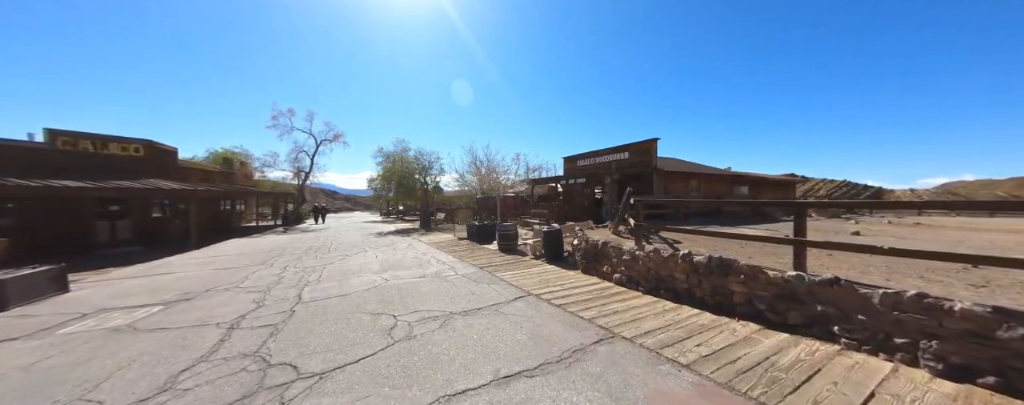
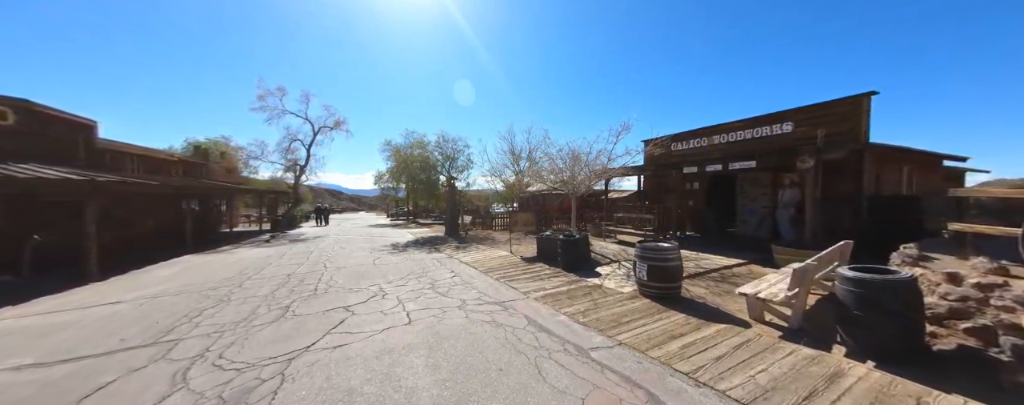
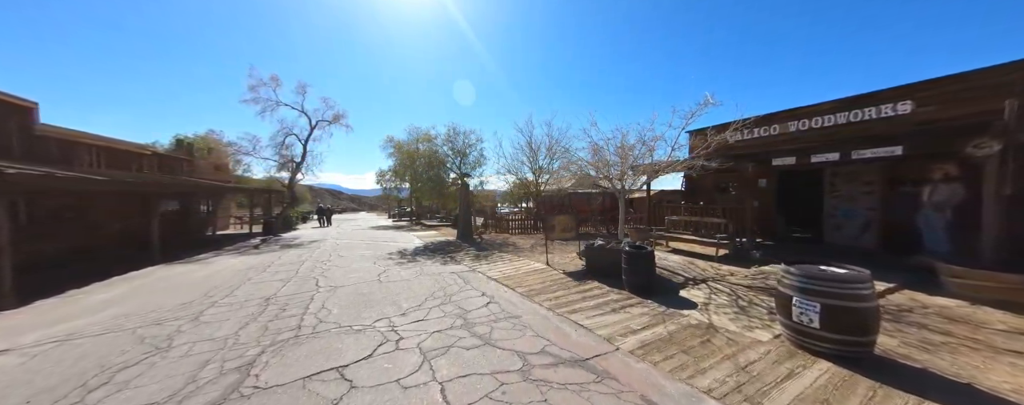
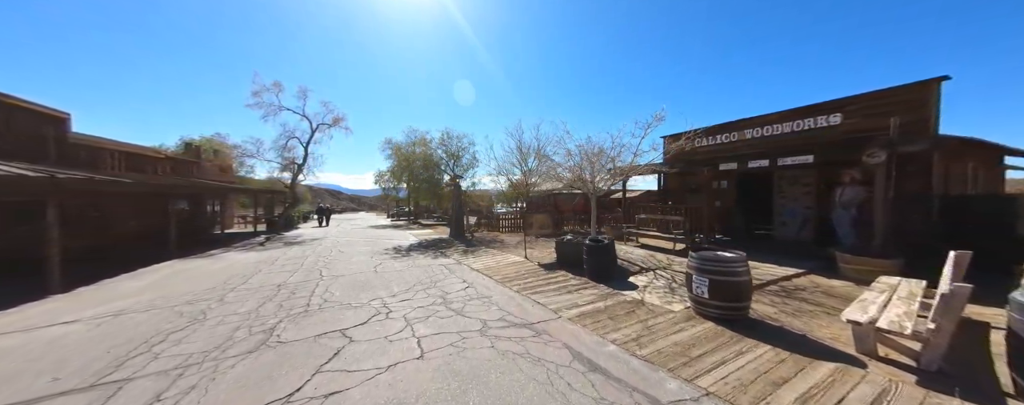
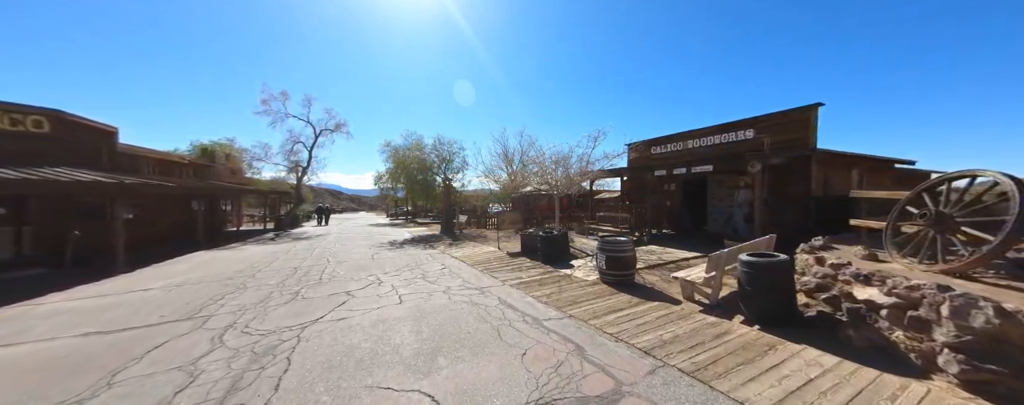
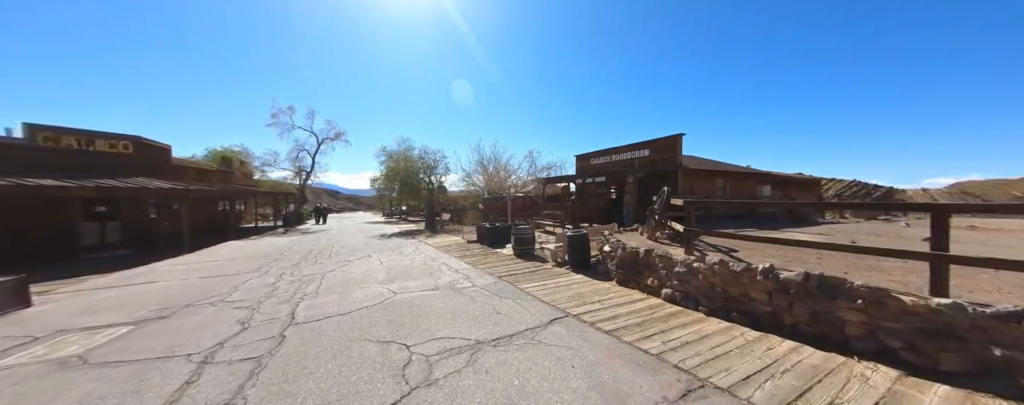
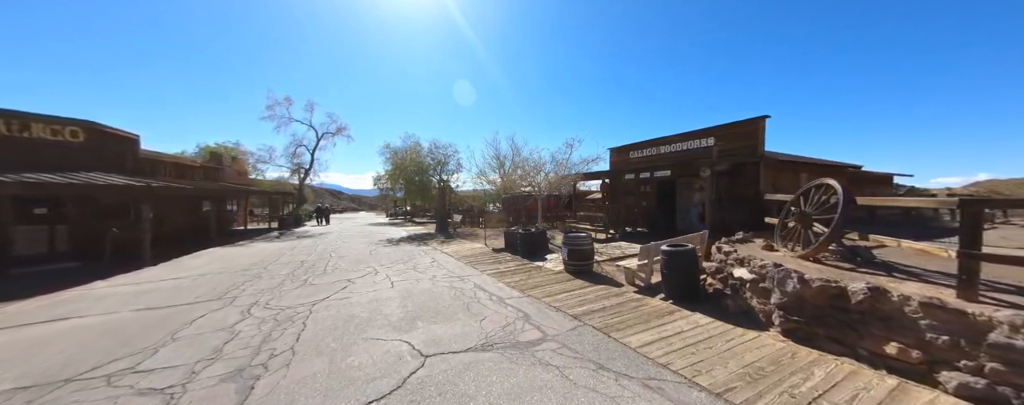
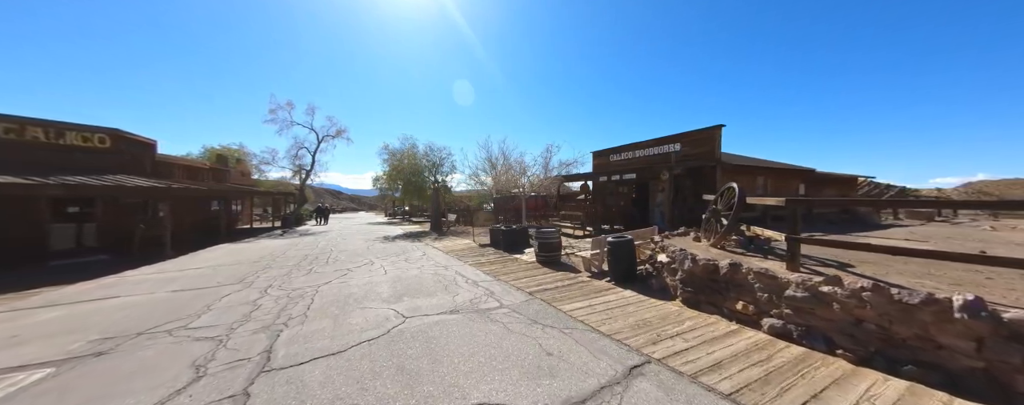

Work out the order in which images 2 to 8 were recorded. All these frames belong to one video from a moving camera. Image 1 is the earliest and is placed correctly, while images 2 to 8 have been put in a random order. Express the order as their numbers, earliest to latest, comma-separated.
6, 8, 7, 5, 2, 4, 3
